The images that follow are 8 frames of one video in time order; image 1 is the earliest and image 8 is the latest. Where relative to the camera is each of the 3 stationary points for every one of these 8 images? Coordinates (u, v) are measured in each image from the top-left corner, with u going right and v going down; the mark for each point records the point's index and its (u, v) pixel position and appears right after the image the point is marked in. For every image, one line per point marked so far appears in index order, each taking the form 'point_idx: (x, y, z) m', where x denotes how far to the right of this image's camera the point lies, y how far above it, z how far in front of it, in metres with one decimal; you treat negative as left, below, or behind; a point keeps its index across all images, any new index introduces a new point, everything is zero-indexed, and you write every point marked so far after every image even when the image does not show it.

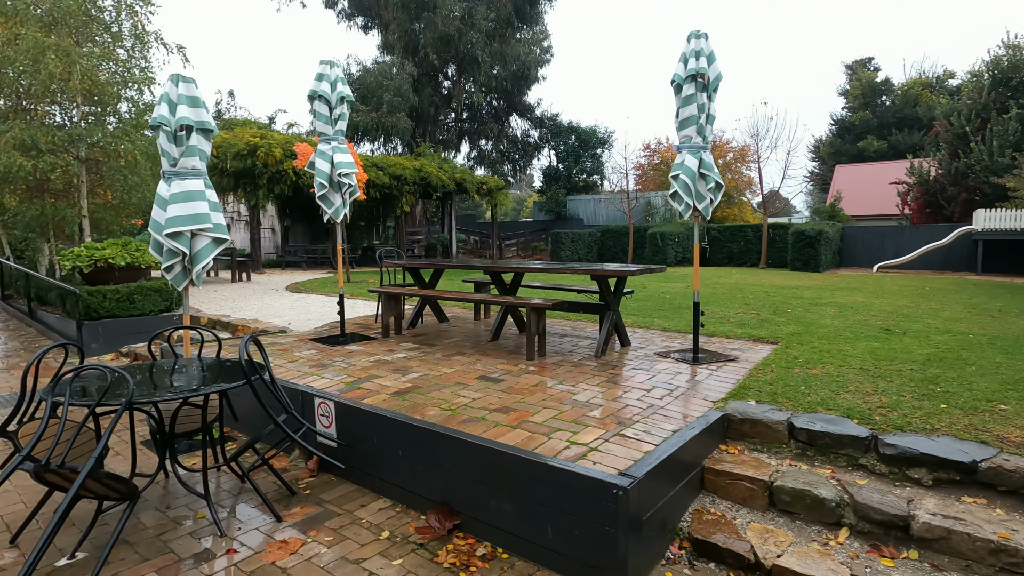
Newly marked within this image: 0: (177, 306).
0: (-4.6, -0.3, +7.3) m
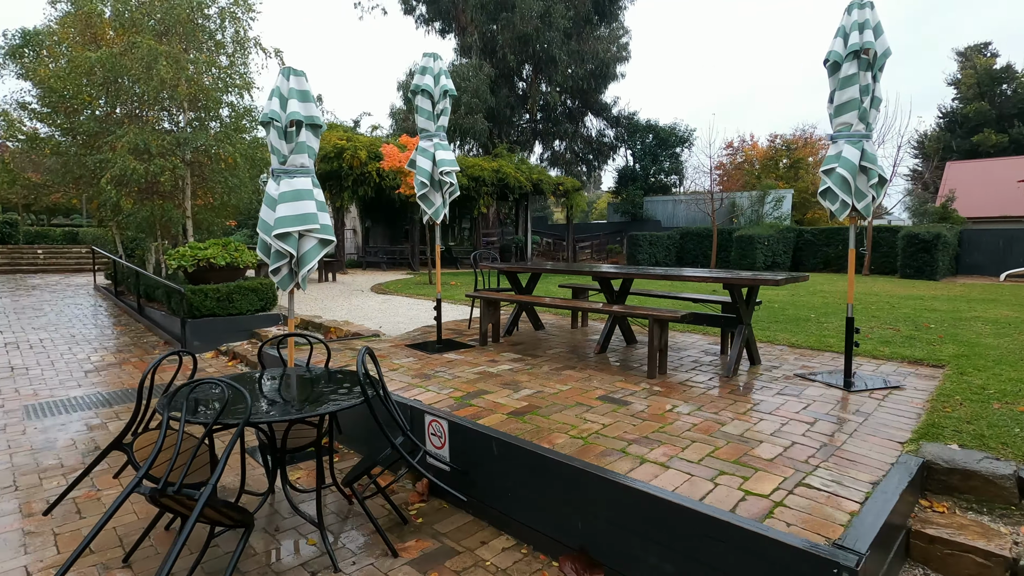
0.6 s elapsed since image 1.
0: (-3.3, -0.3, +7.4) m
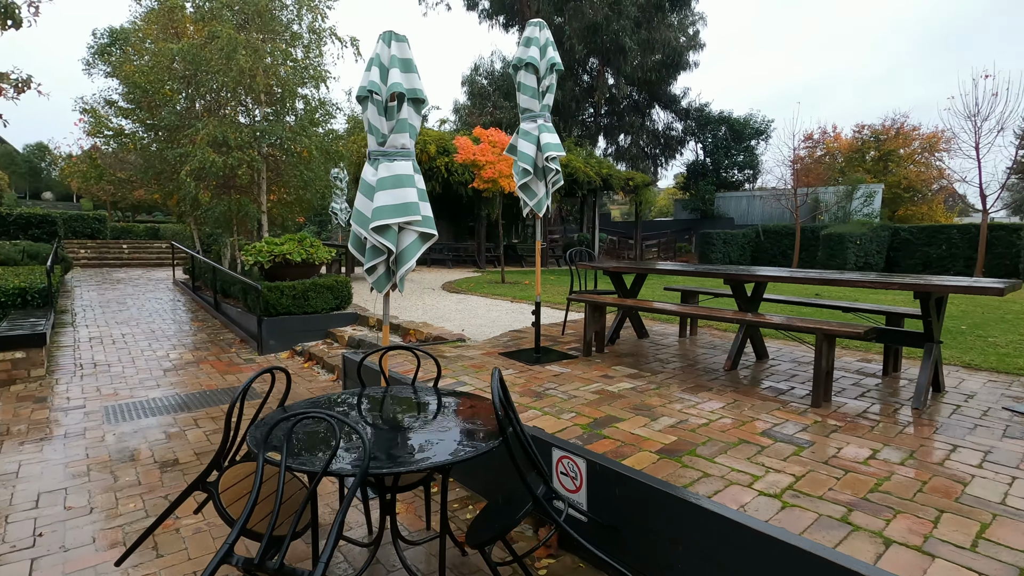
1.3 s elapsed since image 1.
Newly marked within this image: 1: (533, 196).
0: (-2.2, -0.2, +7.1) m
1: (+0.2, +0.7, +4.1) m
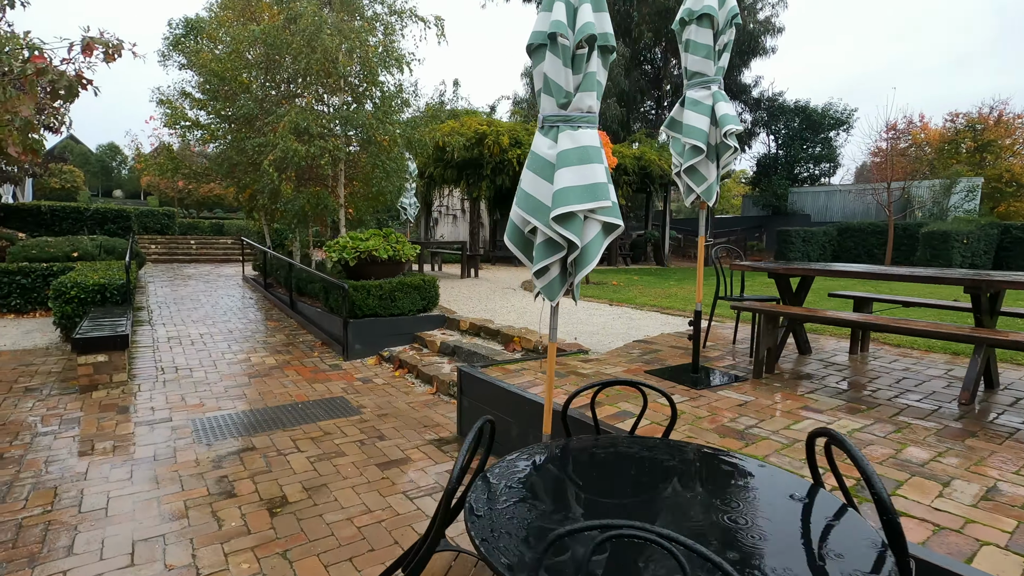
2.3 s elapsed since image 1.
0: (-1.0, -0.2, +6.5) m
1: (+1.2, +0.7, +3.3) m
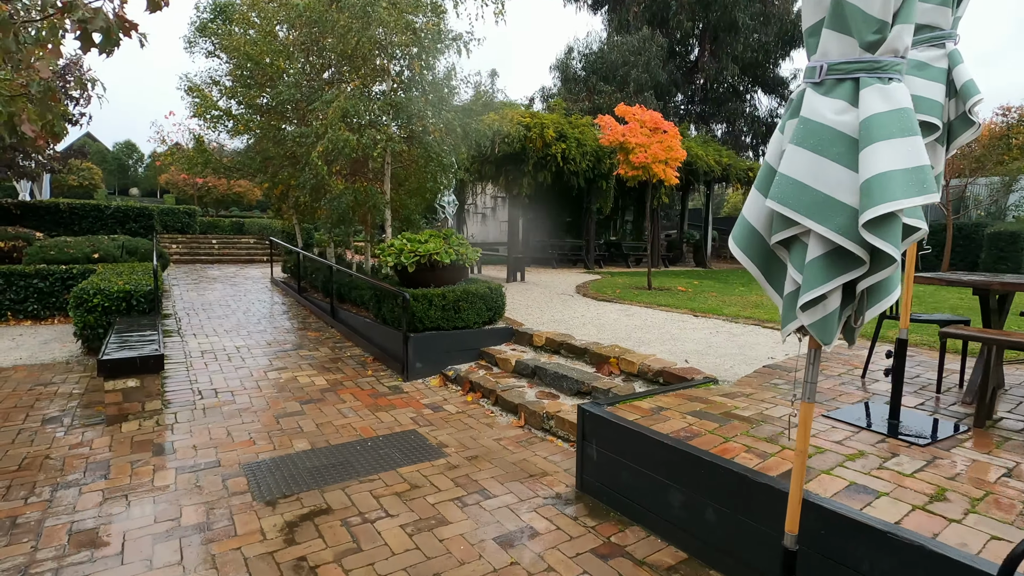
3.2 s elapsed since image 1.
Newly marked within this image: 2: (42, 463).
0: (-0.1, -0.3, +5.7) m
1: (+1.9, +0.6, +2.5) m
2: (-2.9, -1.1, +3.3) m
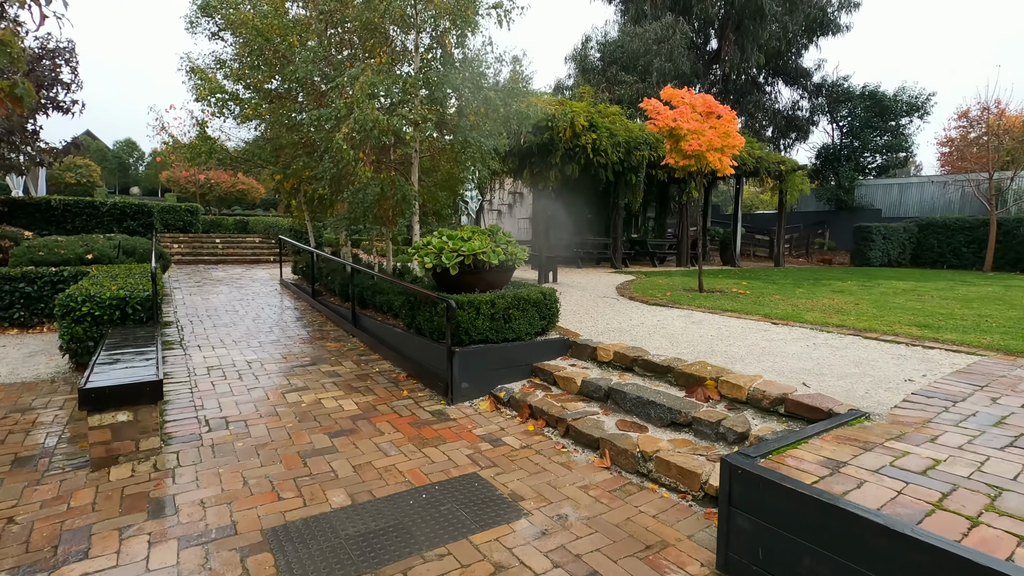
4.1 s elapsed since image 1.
0: (+0.4, -0.4, +4.9) m
1: (+2.4, +0.5, +1.7) m
2: (-2.4, -1.1, +2.5) m
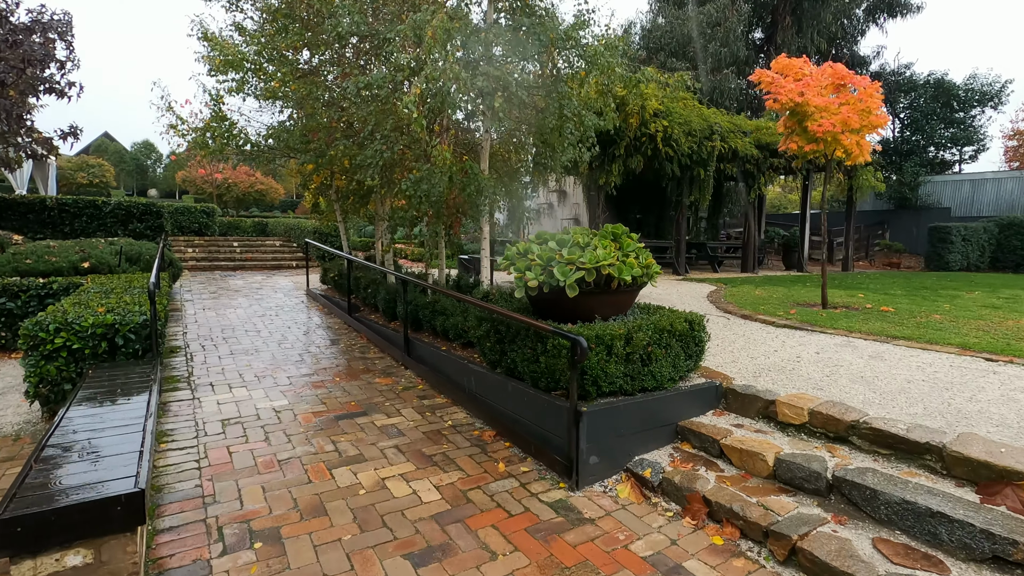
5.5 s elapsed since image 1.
0: (+1.2, -0.5, +3.5) m
1: (+3.2, +0.4, +0.2) m
2: (-1.6, -1.3, +1.2) m
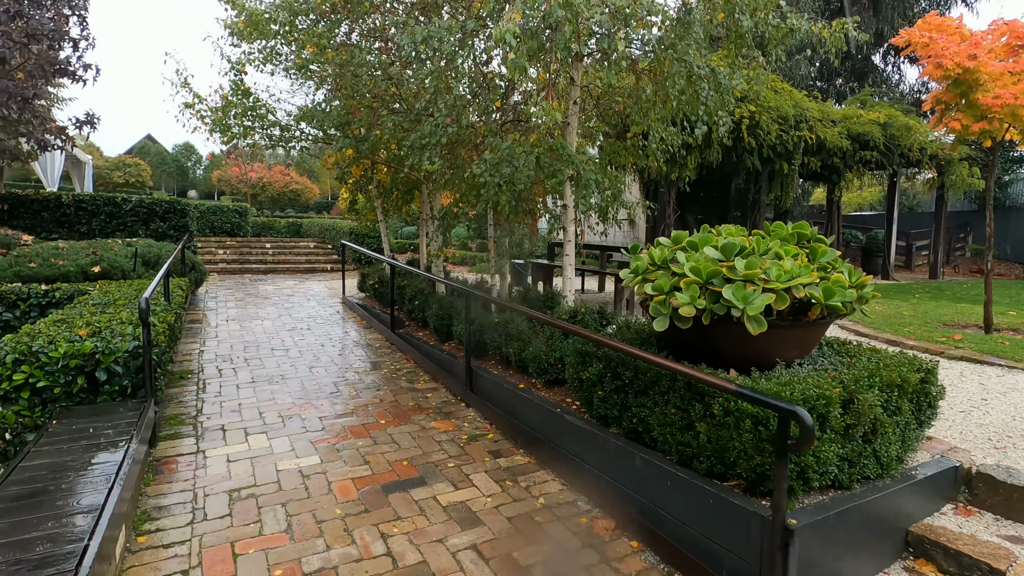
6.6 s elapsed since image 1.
0: (+1.8, -0.7, +2.4) m
1: (+3.6, +0.2, -1.0) m
2: (-1.1, -1.4, +0.2) m
